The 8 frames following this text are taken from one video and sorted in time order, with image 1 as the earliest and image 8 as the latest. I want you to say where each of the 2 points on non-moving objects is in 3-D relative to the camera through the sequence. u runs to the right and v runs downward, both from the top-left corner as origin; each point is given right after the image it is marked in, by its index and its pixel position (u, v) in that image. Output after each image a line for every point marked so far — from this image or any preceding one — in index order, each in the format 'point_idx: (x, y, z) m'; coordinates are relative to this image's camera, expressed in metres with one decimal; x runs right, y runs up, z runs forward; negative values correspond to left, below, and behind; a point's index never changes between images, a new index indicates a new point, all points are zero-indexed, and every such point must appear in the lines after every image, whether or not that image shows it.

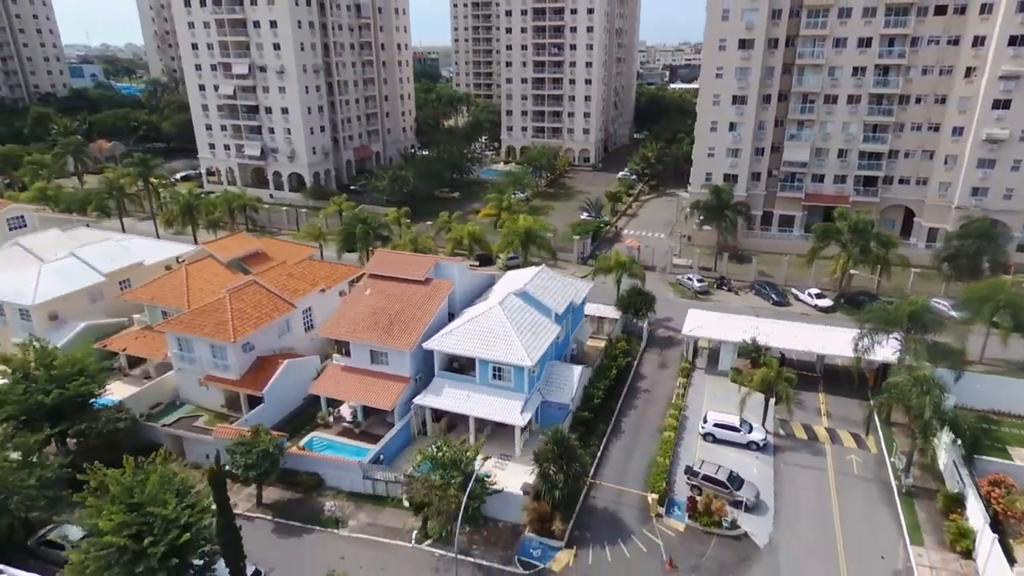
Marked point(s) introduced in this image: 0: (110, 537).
0: (-10.9, -6.8, +17.2) m
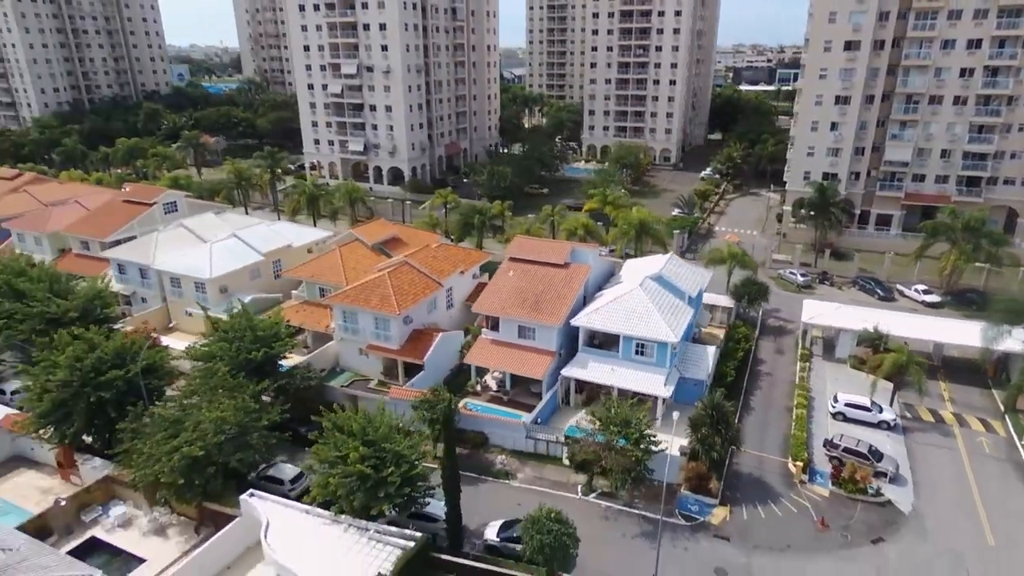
0: (-5.0, -5.7, +20.3) m
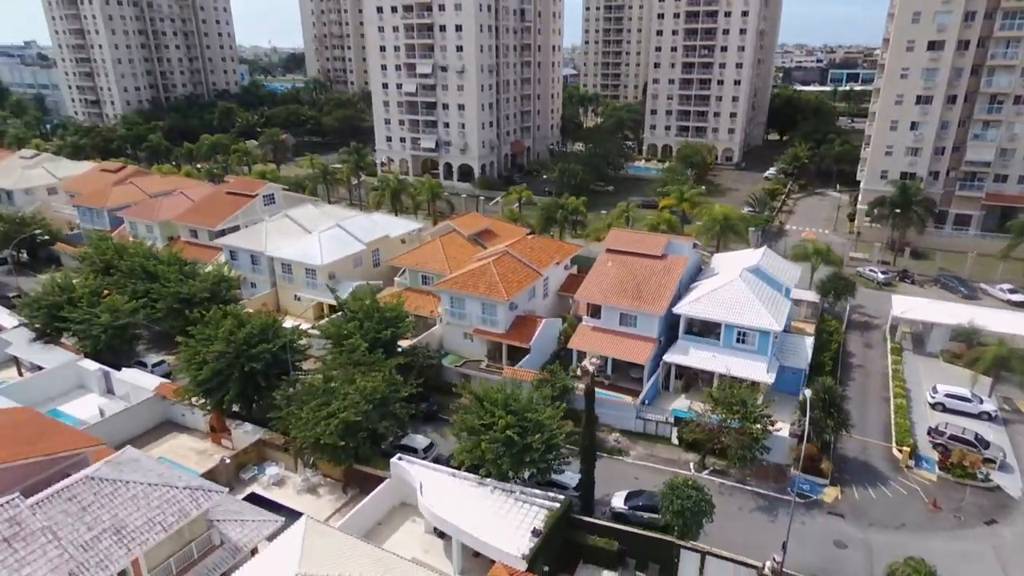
0: (-0.3, -5.1, +22.0) m
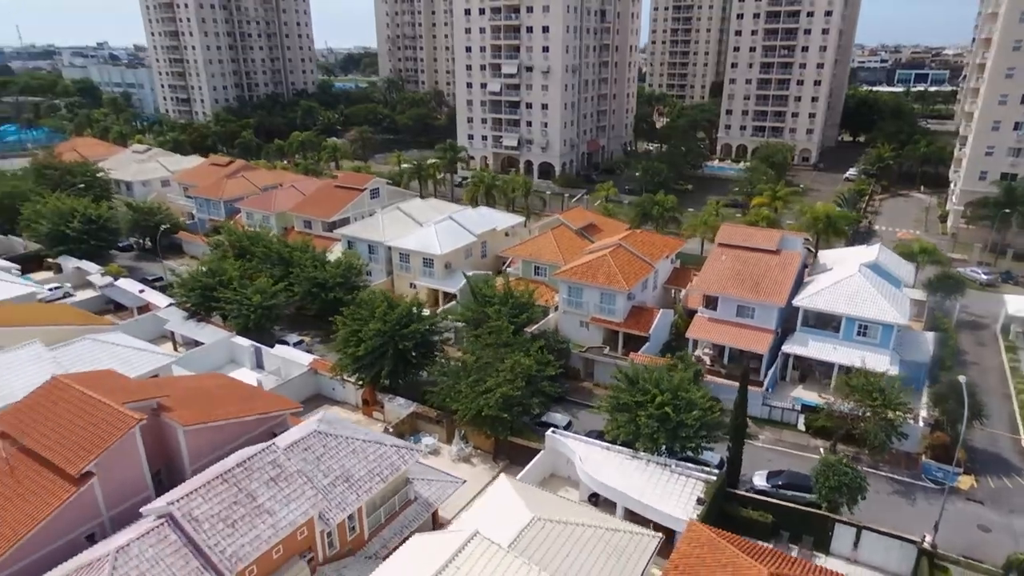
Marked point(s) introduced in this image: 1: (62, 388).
0: (+5.6, -4.6, +23.6) m
1: (-14.0, -3.2, +19.6) m
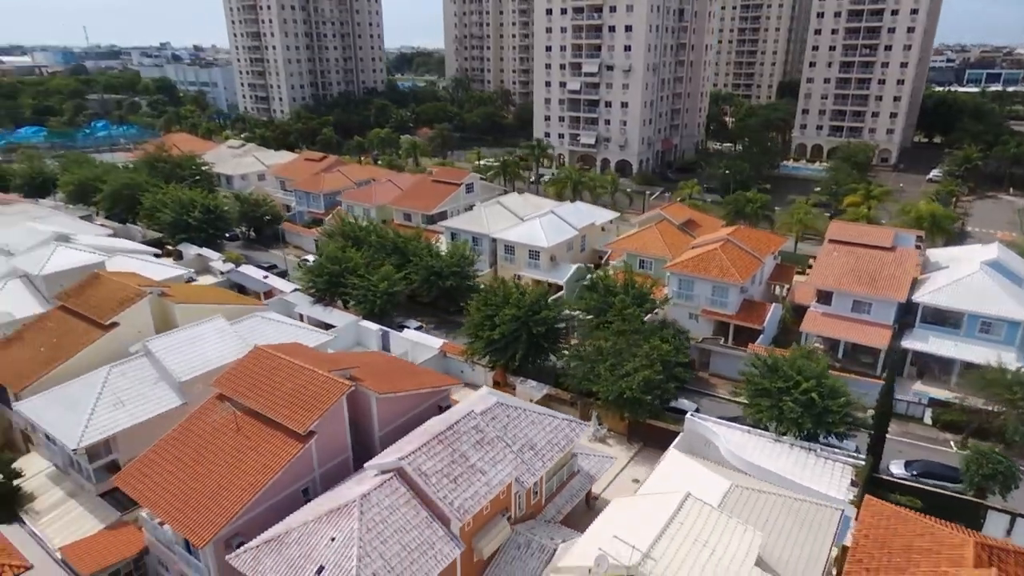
0: (+11.4, -4.2, +24.4) m
1: (-8.3, -2.4, +21.6) m
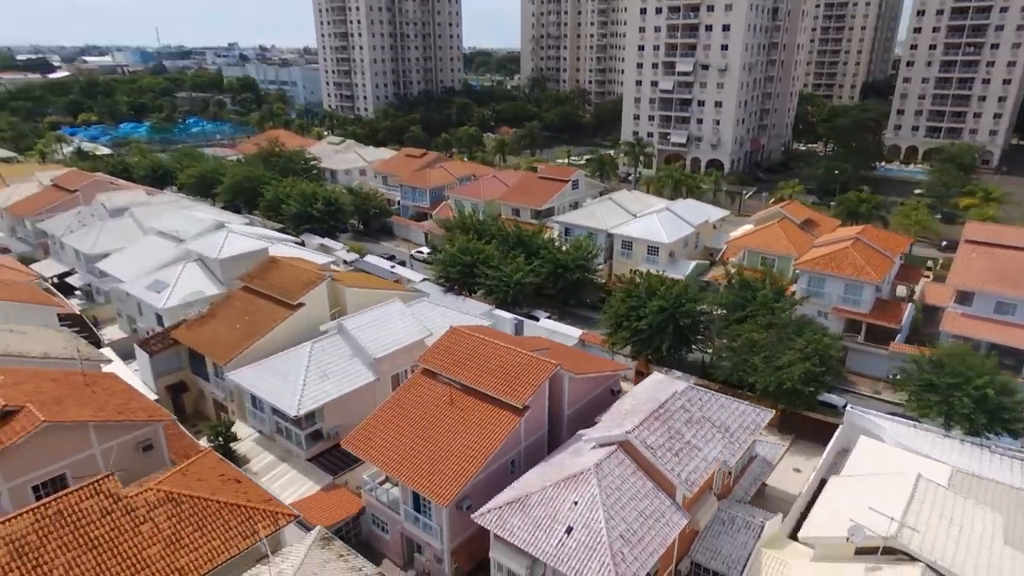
0: (+18.3, -4.1, +24.6) m
1: (-1.5, -1.8, +23.1) m
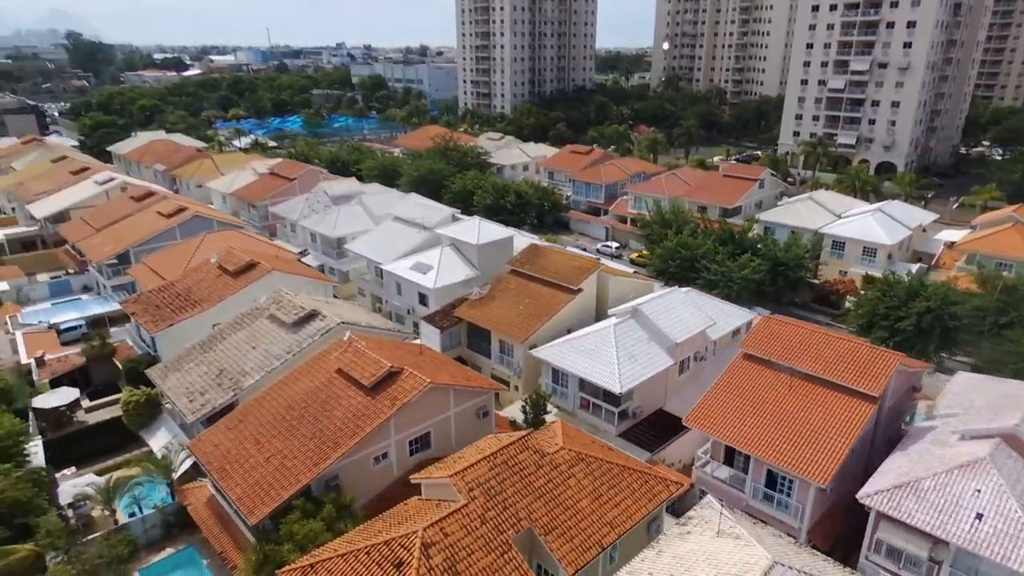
0: (+30.3, -4.6, +23.0) m
1: (+10.6, -1.5, +23.7) m
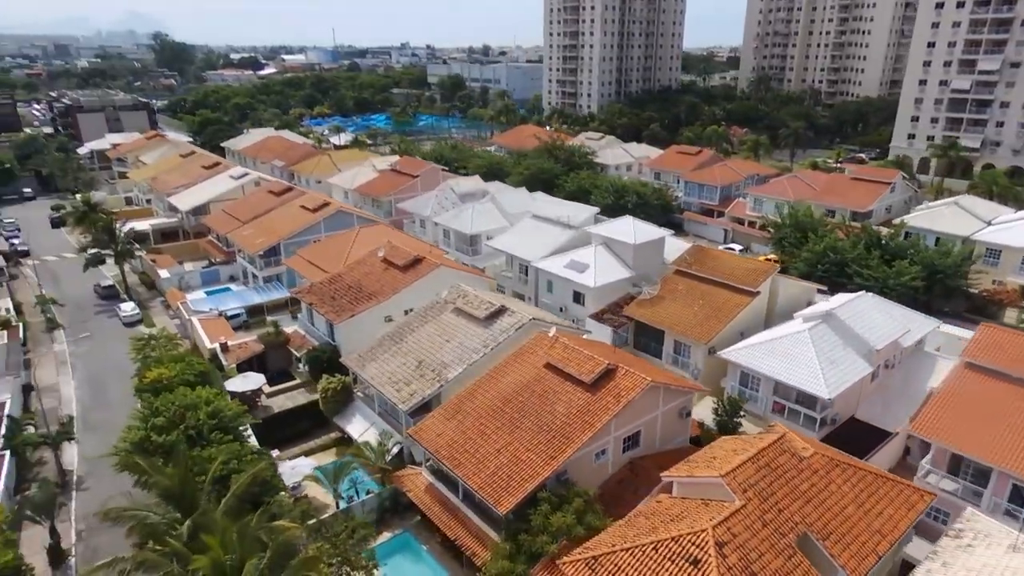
0: (+37.9, -5.4, +20.6) m
1: (+18.4, -1.8, +22.8) m
